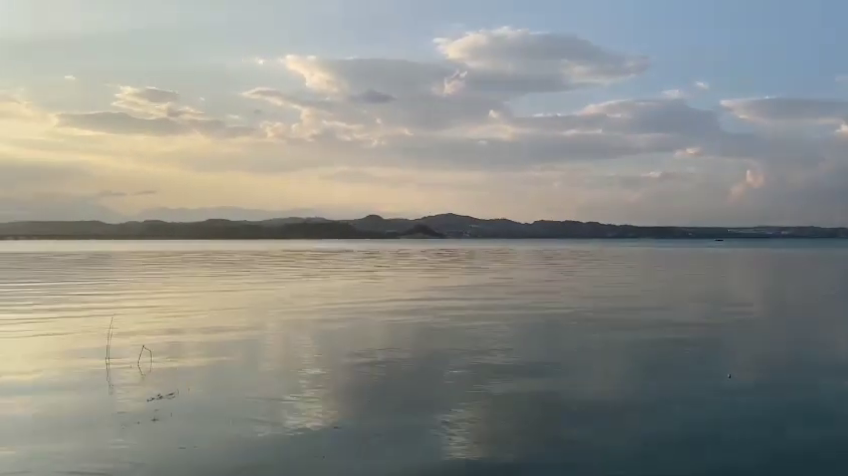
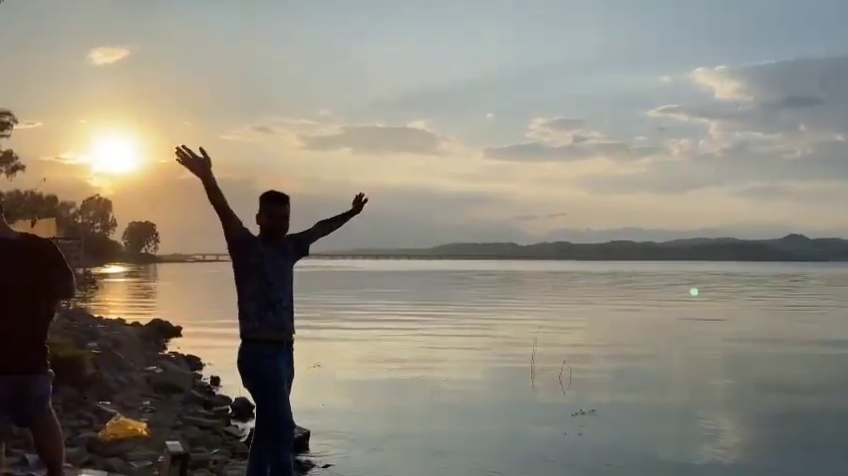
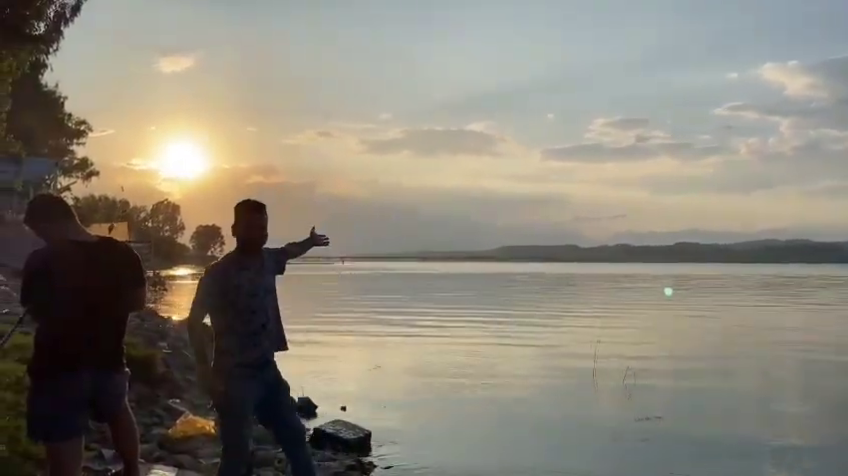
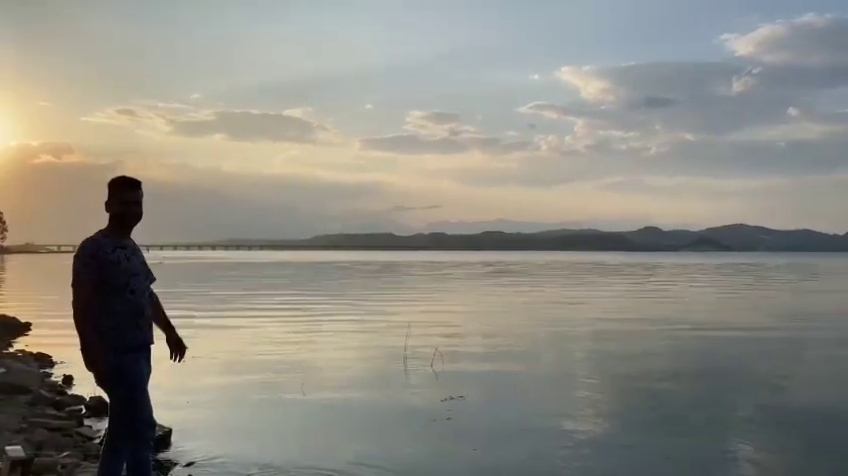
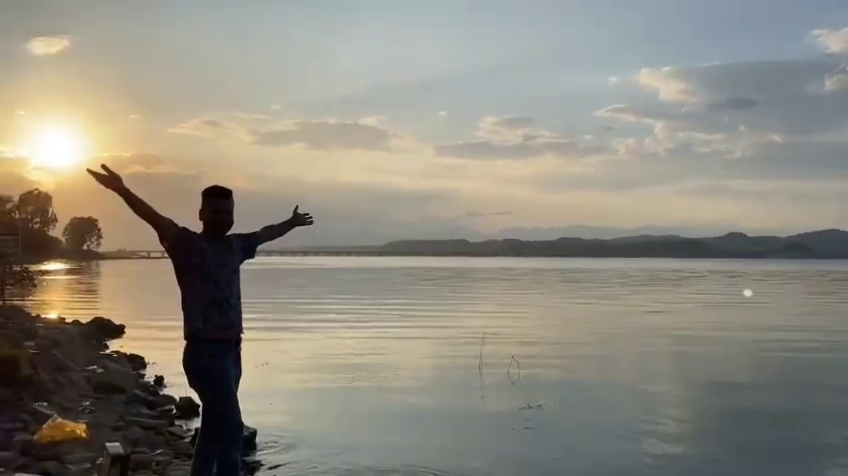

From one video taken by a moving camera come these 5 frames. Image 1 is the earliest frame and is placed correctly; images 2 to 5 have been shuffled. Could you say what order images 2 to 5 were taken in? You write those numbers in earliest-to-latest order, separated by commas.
4, 5, 2, 3
